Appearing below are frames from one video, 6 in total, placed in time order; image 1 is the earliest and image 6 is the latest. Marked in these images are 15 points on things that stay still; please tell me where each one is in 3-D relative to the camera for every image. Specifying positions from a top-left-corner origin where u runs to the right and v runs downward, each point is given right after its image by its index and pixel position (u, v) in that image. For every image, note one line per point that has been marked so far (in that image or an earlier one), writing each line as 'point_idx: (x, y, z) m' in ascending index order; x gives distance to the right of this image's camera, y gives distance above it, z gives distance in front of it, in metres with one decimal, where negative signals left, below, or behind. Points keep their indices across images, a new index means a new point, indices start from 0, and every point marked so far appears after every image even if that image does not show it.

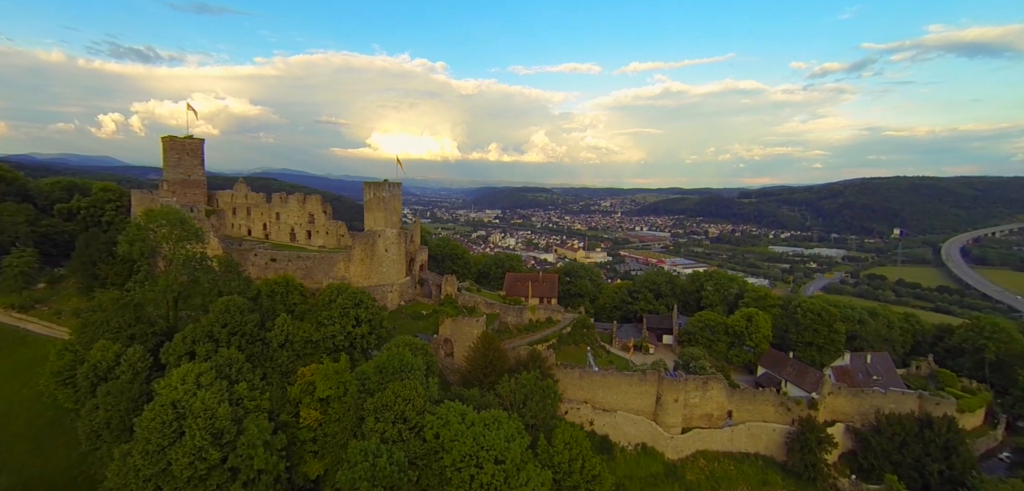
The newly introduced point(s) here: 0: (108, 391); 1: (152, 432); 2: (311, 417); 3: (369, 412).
0: (-15.8, -6.1, +17.1) m
1: (-11.5, -6.3, +13.9) m
2: (-7.7, -6.8, +16.9) m
3: (-5.2, -6.2, +16.2) m
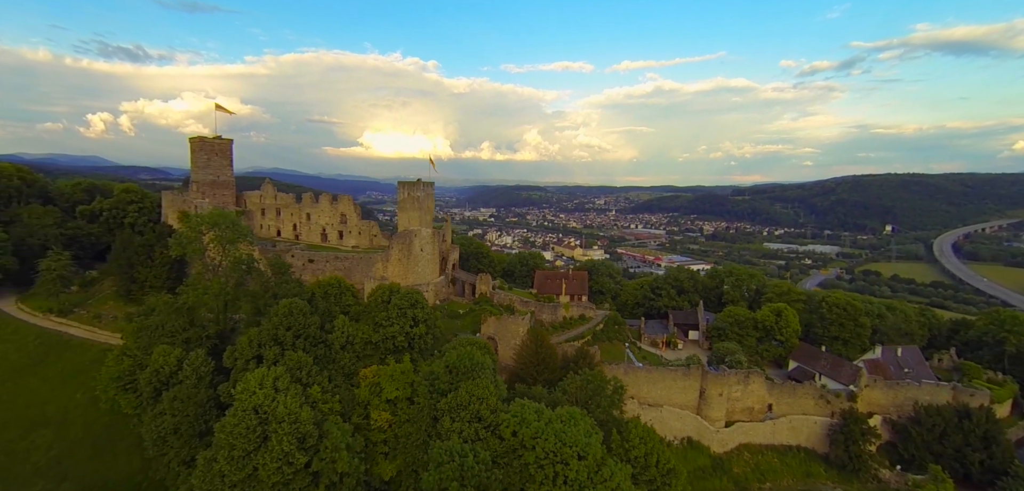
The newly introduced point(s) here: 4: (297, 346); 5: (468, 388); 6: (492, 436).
0: (-13.1, -6.1, +17.2) m
1: (-8.8, -6.4, +14.1) m
2: (-5.0, -6.8, +17.2) m
3: (-2.5, -6.2, +16.5) m
4: (-8.7, -4.2, +18.0) m
5: (-1.6, -5.4, +16.7) m
6: (-0.7, -6.9, +15.9) m
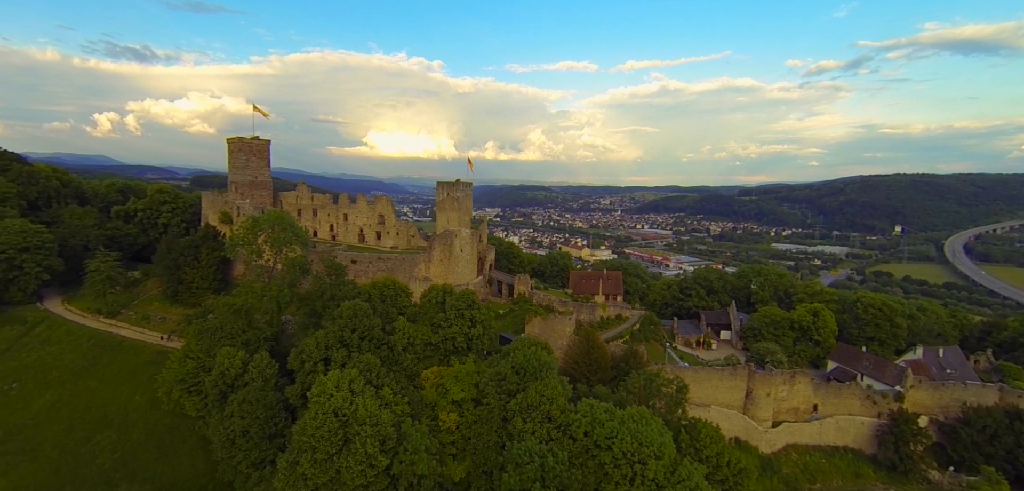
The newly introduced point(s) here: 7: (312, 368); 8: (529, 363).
0: (-10.5, -6.2, +17.5) m
1: (-6.2, -6.4, +14.4) m
2: (-2.4, -6.9, +17.4) m
3: (+0.1, -6.3, +16.7) m
4: (-6.1, -4.3, +18.2) m
5: (+1.0, -5.4, +16.9) m
6: (+1.9, -6.9, +16.1) m
7: (-7.9, -4.9, +17.6) m
8: (+0.7, -4.7, +17.9) m
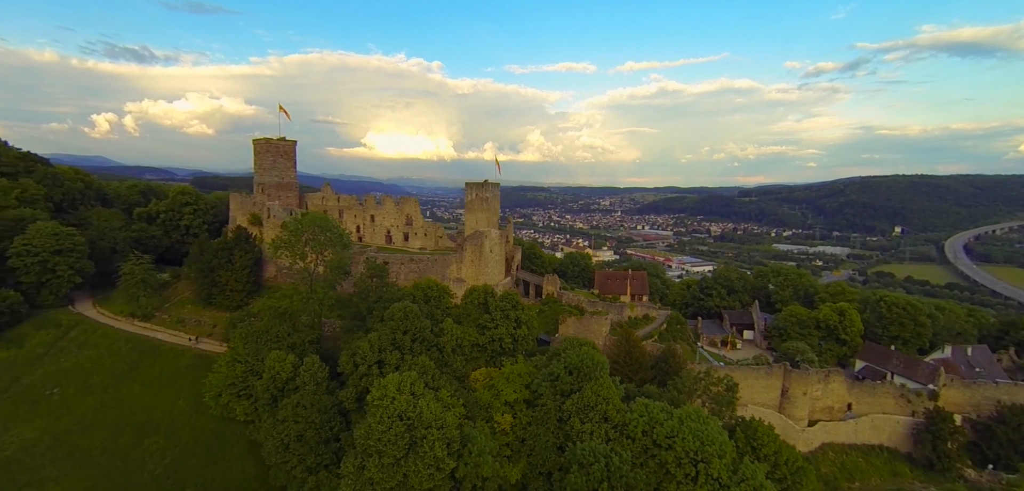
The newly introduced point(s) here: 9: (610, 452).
0: (-8.4, -6.2, +17.6) m
1: (-4.1, -6.4, +14.5) m
2: (-0.3, -6.9, +17.5) m
3: (+2.2, -6.3, +16.8) m
4: (-4.0, -4.3, +18.3) m
5: (+3.2, -5.5, +17.0) m
6: (+4.0, -6.9, +16.2) m
7: (-5.7, -5.0, +17.7) m
8: (+2.9, -4.8, +18.0) m
9: (+3.4, -7.1, +15.3) m
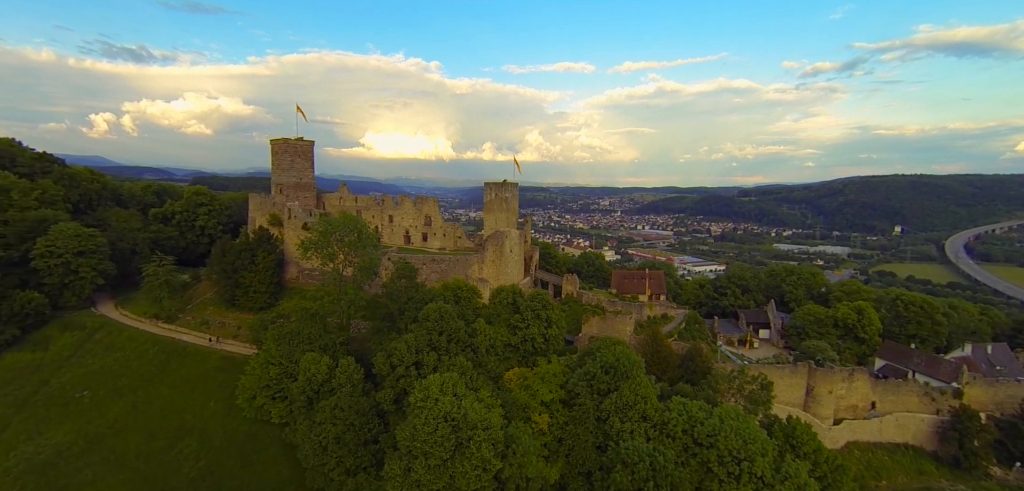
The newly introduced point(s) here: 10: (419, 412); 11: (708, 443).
0: (-6.9, -6.2, +17.6) m
1: (-2.6, -6.4, +14.5) m
2: (+1.2, -6.9, +17.6) m
3: (+3.7, -6.3, +16.9) m
4: (-2.5, -4.3, +18.4) m
5: (+4.7, -5.4, +17.1) m
6: (+5.5, -6.9, +16.3) m
7: (-4.3, -4.9, +17.7) m
8: (+4.4, -4.7, +18.1) m
9: (+4.8, -7.0, +15.3) m
10: (-3.1, -5.5, +15.1) m
11: (+6.9, -6.9, +15.7) m
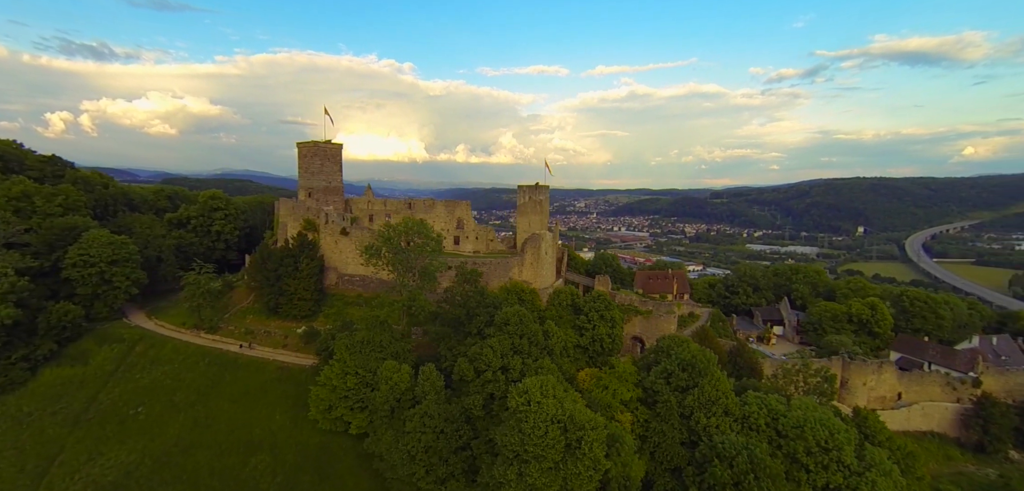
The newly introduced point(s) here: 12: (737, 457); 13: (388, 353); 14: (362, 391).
0: (-3.5, -6.3, +17.6) m
1: (+1.0, -6.5, +14.8) m
2: (+4.6, -7.0, +18.0) m
3: (+7.1, -6.3, +17.5) m
4: (+0.8, -4.4, +18.6) m
5: (+8.1, -5.5, +17.8) m
6: (+8.9, -6.9, +17.0) m
7: (-0.9, -5.1, +17.9) m
8: (+7.7, -4.8, +18.8) m
9: (+8.4, -7.1, +16.0) m
10: (+0.4, -5.7, +15.4) m
11: (+10.4, -6.9, +16.5) m
12: (+7.7, -7.3, +15.5) m
13: (-5.6, -4.6, +20.0) m
14: (-6.6, -6.0, +19.2) m
